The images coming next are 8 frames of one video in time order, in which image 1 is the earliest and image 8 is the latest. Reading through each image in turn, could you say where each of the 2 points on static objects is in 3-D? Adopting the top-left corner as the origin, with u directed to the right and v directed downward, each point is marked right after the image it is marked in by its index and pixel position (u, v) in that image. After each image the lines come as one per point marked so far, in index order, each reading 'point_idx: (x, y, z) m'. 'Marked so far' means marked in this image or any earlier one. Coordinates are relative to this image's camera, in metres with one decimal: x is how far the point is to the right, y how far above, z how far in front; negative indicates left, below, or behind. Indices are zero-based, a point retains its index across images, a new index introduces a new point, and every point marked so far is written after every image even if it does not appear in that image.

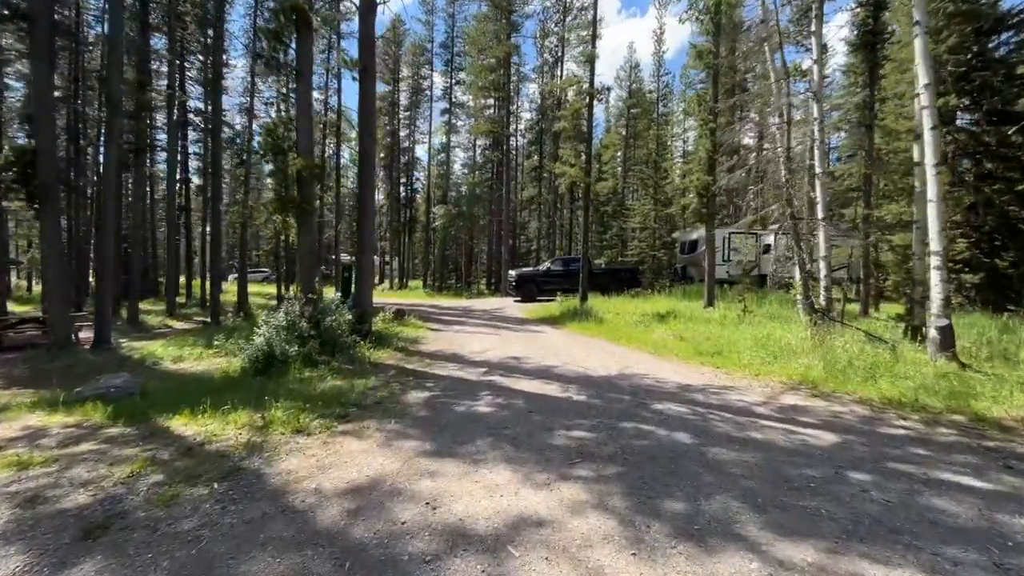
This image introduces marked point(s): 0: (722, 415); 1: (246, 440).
0: (+2.5, -1.5, +5.5) m
1: (-2.8, -1.6, +4.8) m
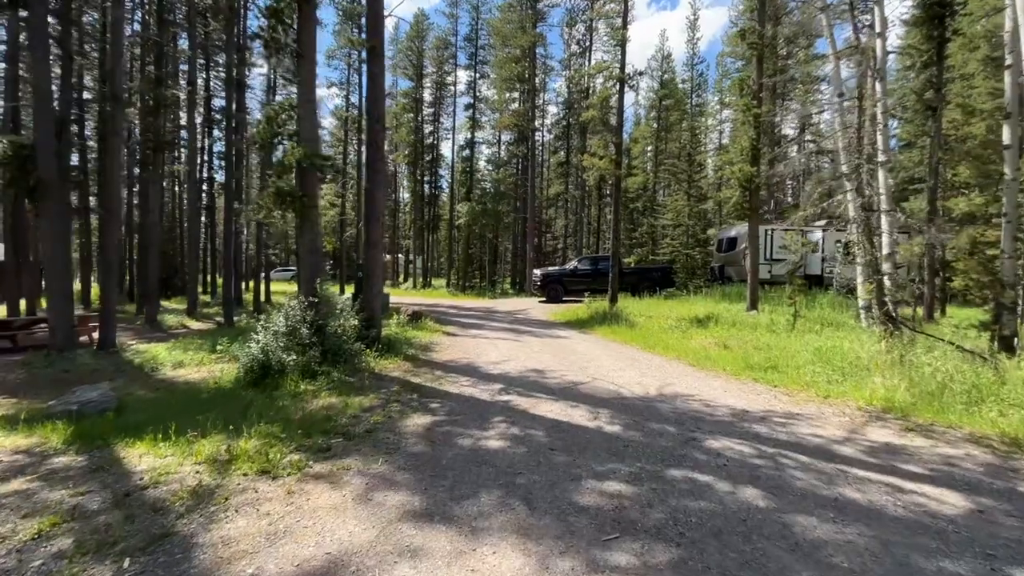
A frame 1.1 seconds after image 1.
0: (+2.7, -1.6, +4.3) m
1: (-2.6, -1.6, +3.9) m
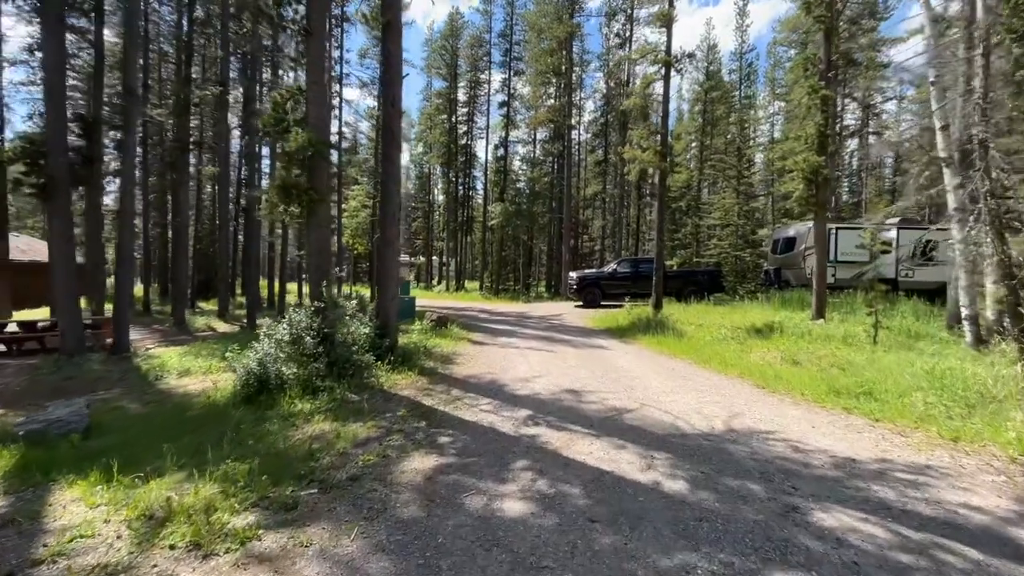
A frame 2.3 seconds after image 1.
0: (+2.8, -1.7, +2.9) m
1: (-2.5, -1.7, +2.8) m
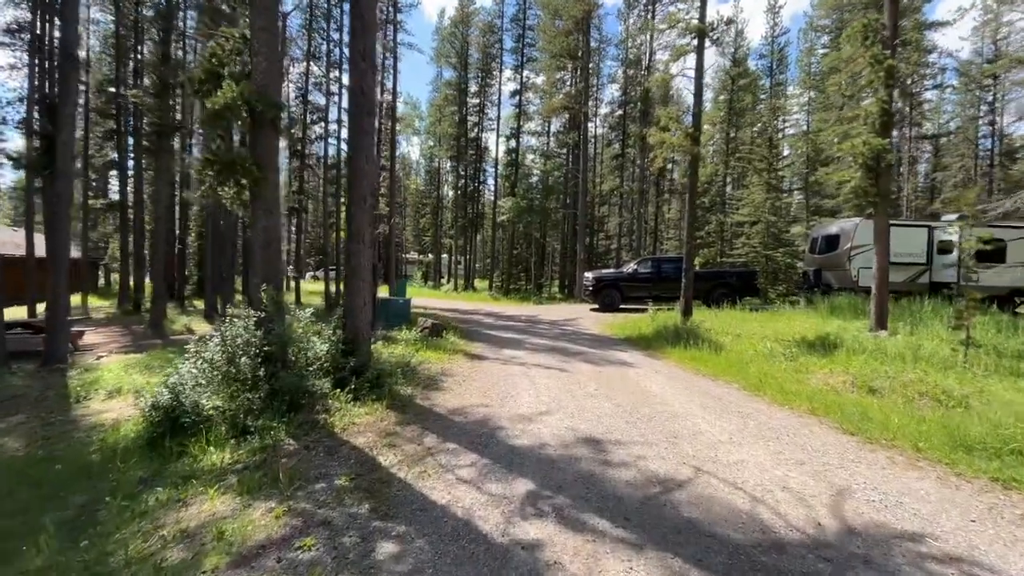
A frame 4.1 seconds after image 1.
0: (+2.7, -1.8, +0.9) m
1: (-2.6, -1.8, +1.0) m
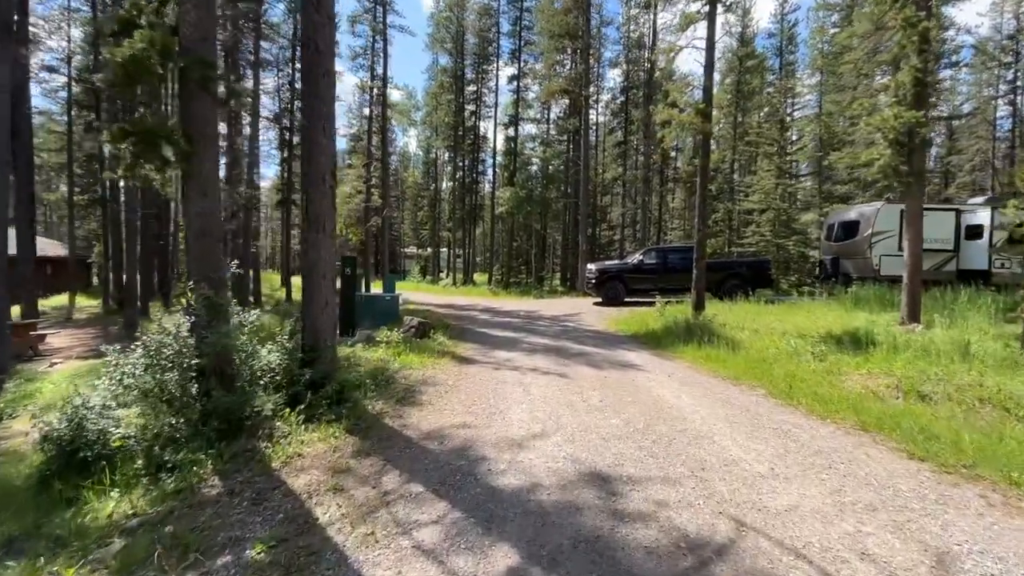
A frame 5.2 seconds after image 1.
0: (+2.5, -1.8, -0.2) m
1: (-2.8, -1.8, 0.0) m
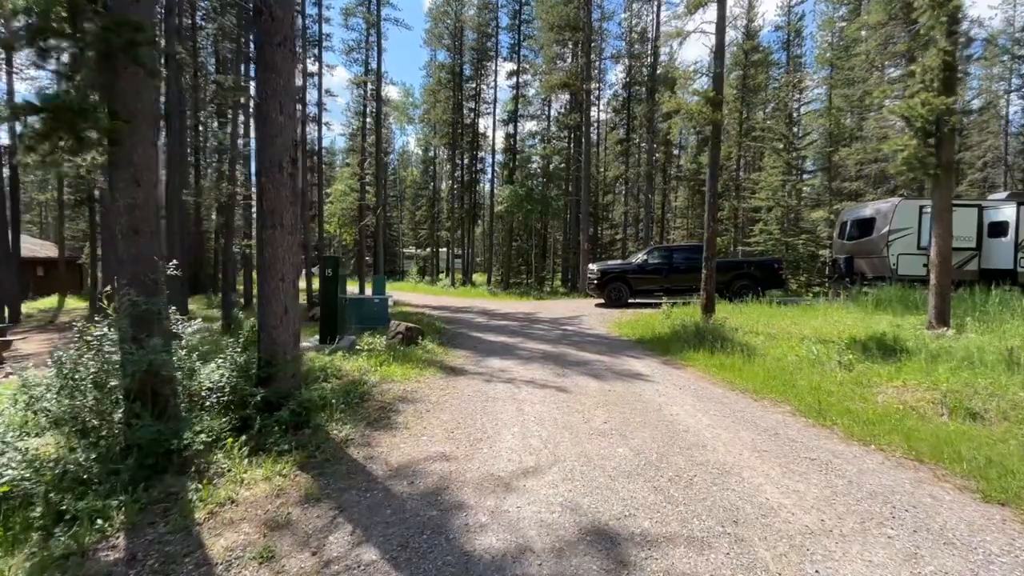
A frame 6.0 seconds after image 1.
0: (+2.4, -1.8, -1.0) m
1: (-2.9, -1.9, -0.8) m
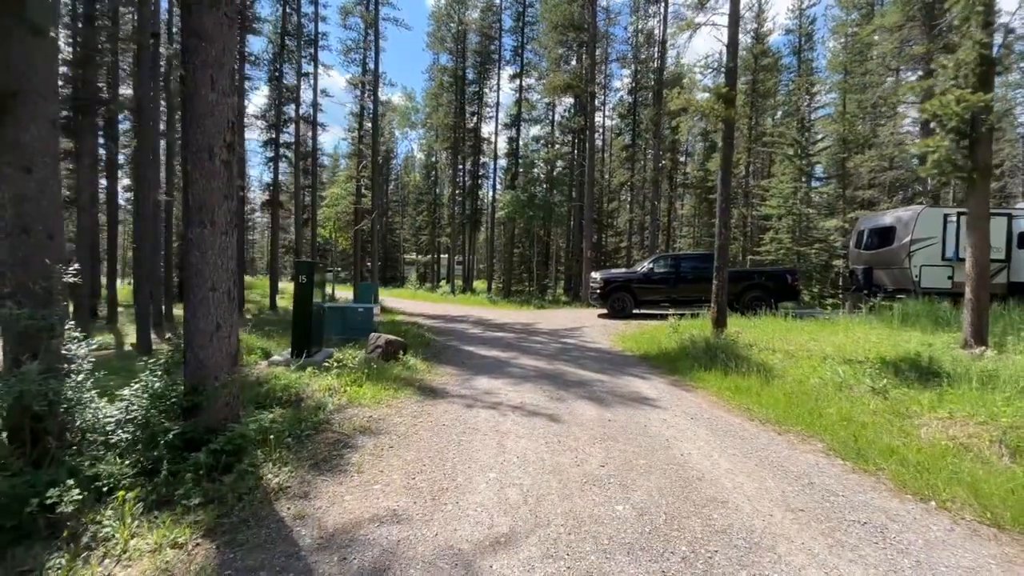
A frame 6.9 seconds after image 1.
0: (+2.1, -1.9, -1.9) m
1: (-3.2, -1.9, -1.7) m
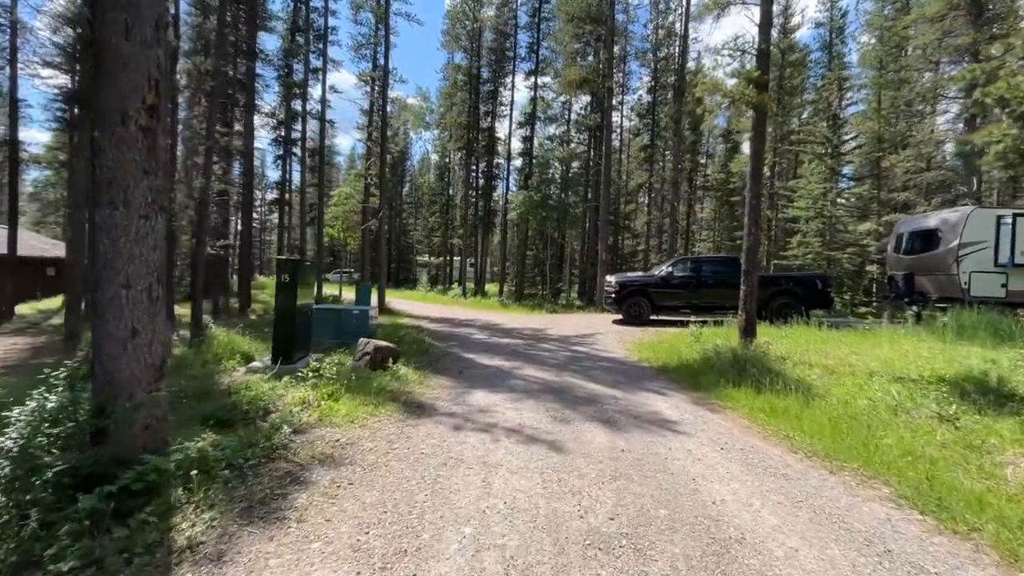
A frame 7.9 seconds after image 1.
0: (+1.8, -1.9, -2.9) m
1: (-3.5, -1.8, -2.5) m
